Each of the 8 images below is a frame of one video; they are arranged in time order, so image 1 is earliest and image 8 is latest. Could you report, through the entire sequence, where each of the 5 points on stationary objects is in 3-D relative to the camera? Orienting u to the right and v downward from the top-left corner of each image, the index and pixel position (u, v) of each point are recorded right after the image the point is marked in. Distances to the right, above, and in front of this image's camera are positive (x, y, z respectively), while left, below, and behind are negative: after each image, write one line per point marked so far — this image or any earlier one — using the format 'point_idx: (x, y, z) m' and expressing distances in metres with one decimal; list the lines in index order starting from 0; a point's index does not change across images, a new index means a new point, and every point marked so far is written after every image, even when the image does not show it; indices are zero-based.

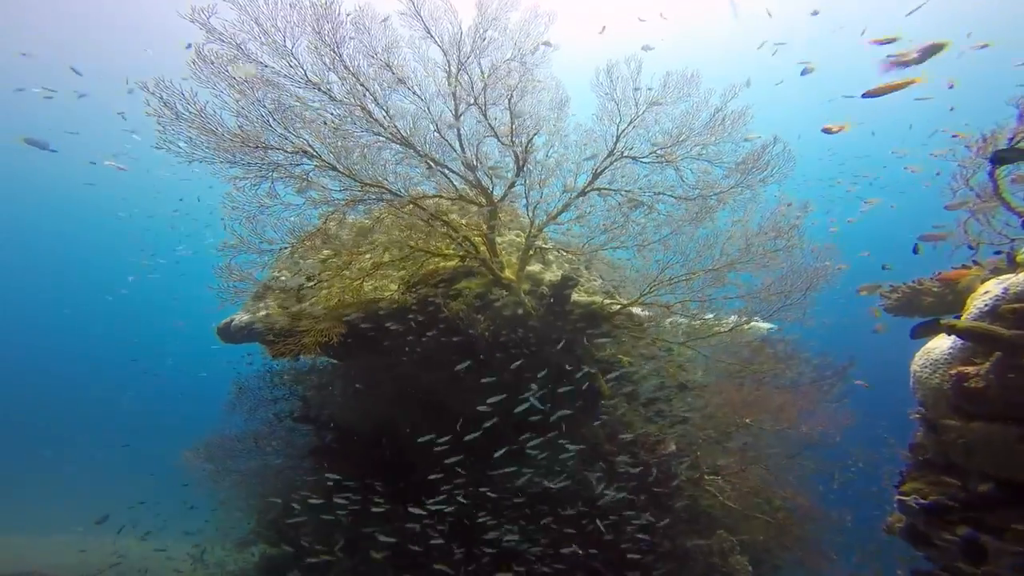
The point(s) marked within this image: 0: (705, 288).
0: (+2.8, 0.0, +5.8) m
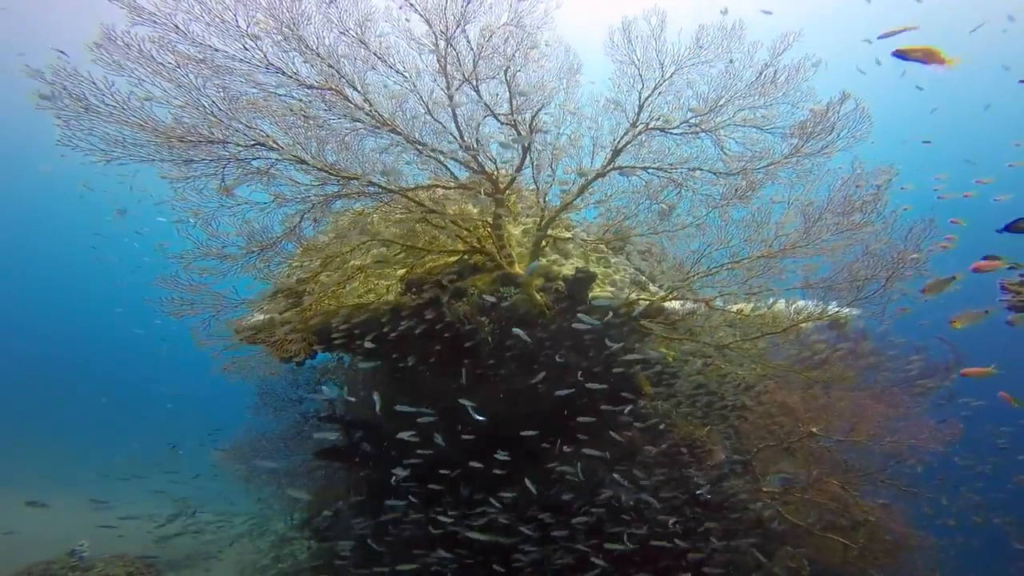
0: (+3.0, +0.1, +4.9) m
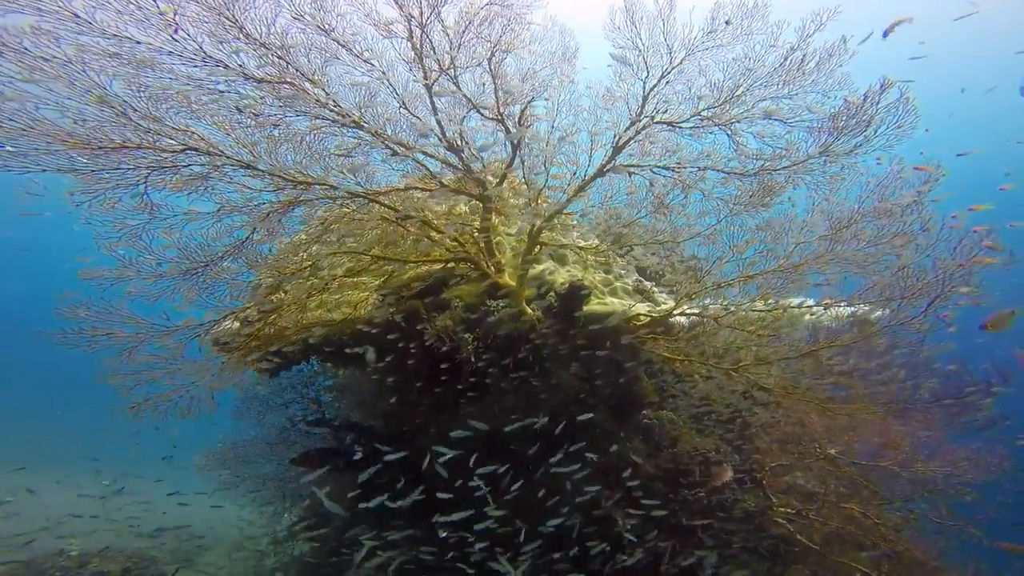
0: (+2.8, 0.0, +4.4) m
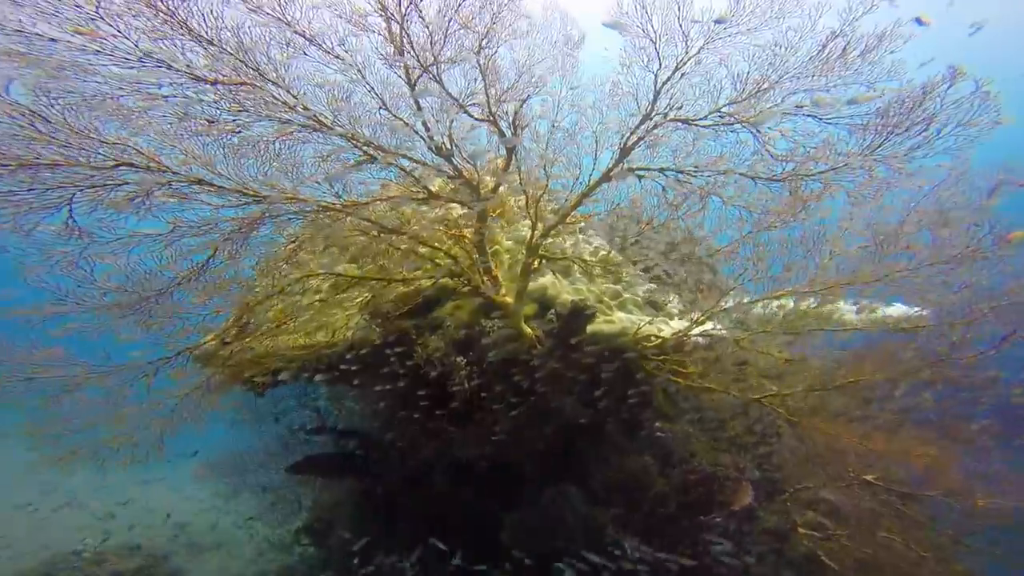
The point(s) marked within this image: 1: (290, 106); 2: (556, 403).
0: (+2.8, -0.2, +3.9) m
1: (-1.7, +1.4, +3.1) m
2: (+0.4, -1.1, +3.9) m
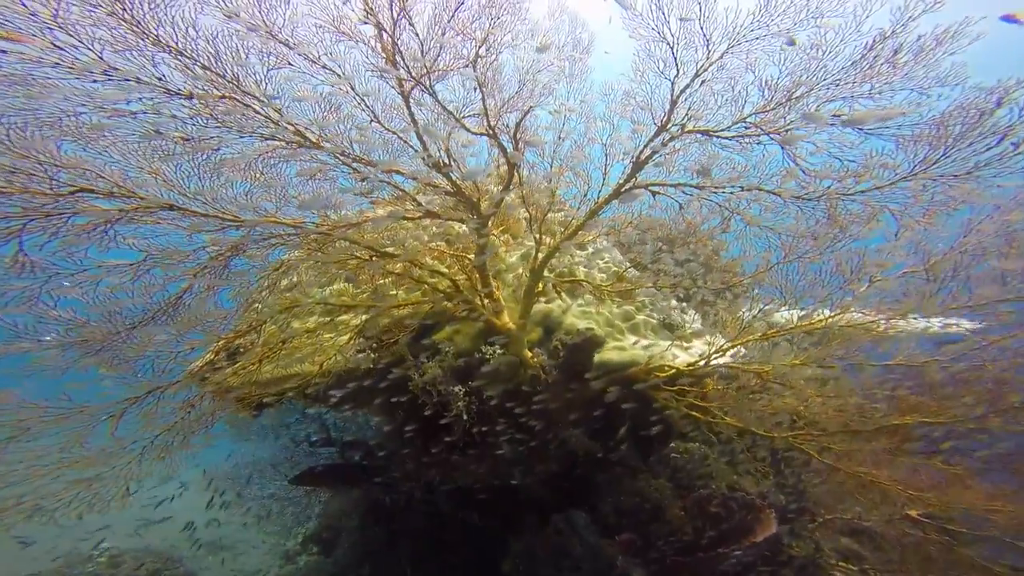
0: (+2.8, -0.4, +3.5) m
1: (-1.7, +1.2, +2.9) m
2: (+0.4, -1.3, +3.7) m
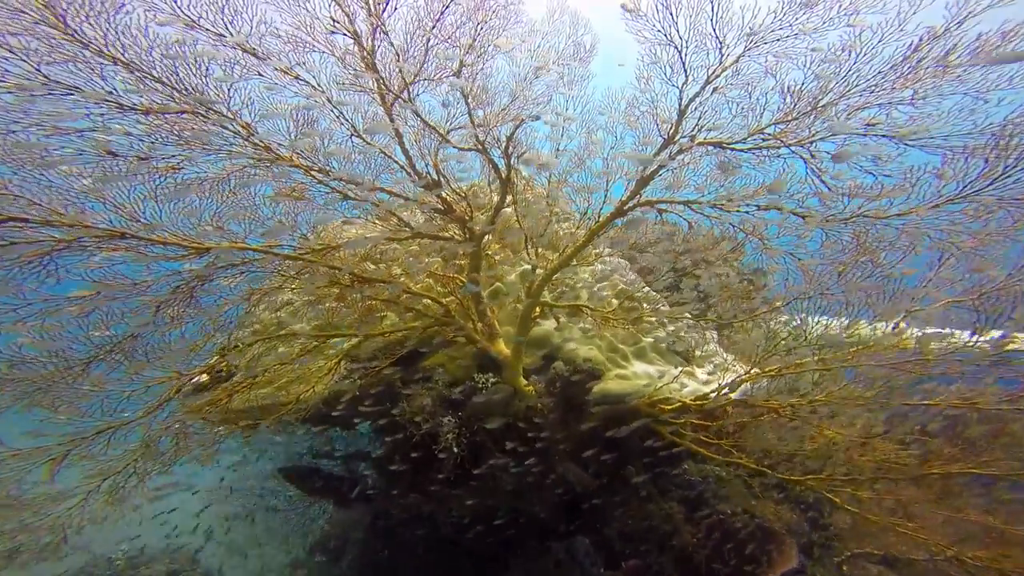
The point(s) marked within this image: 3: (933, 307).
0: (+2.8, -0.7, +3.1) m
1: (-1.7, +1.0, +2.7) m
2: (+0.4, -1.5, +3.4) m
3: (+3.1, -0.1, +3.0) m
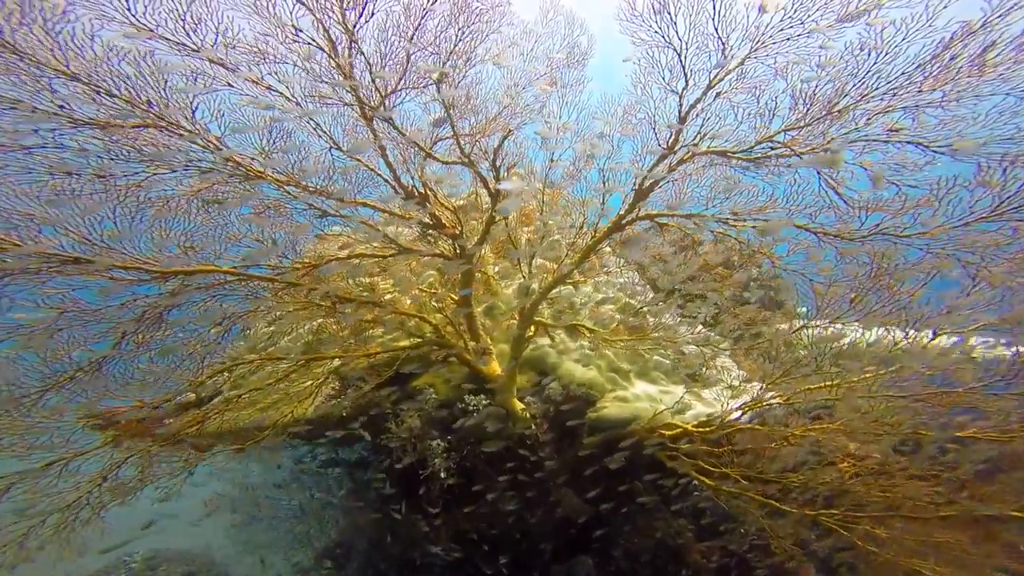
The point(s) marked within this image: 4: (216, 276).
0: (+2.7, -0.8, +2.8) m
1: (-1.8, +0.9, +2.6) m
2: (+0.3, -1.7, +3.2) m
3: (+3.0, -0.3, +2.7) m
4: (-1.8, +0.1, +2.7) m
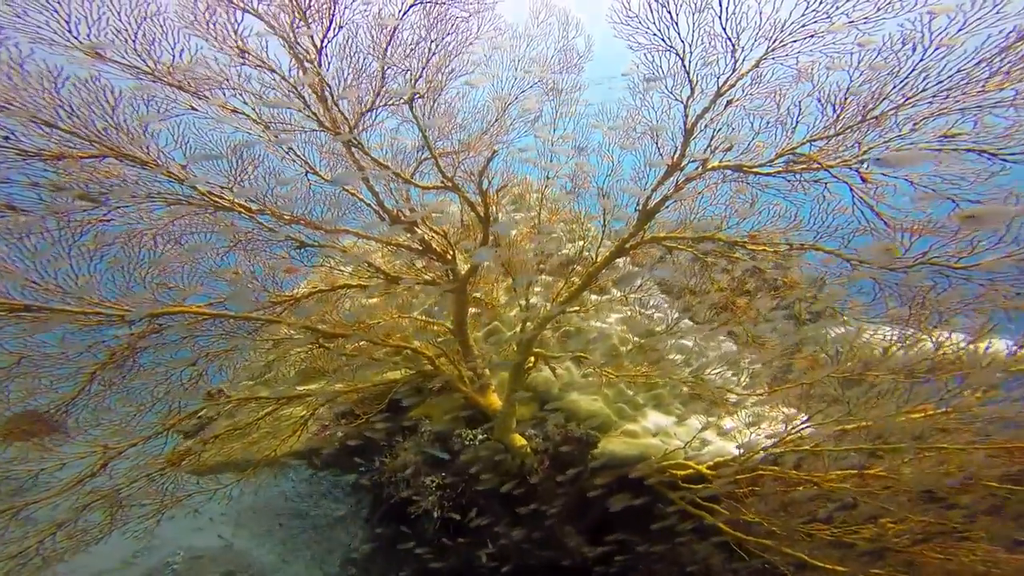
0: (+2.6, -1.0, +2.4) m
1: (-1.9, +0.6, +2.5) m
2: (+0.3, -1.9, +2.9) m
3: (+2.9, -0.4, +2.3) m
4: (-1.9, -0.1, +2.5) m
